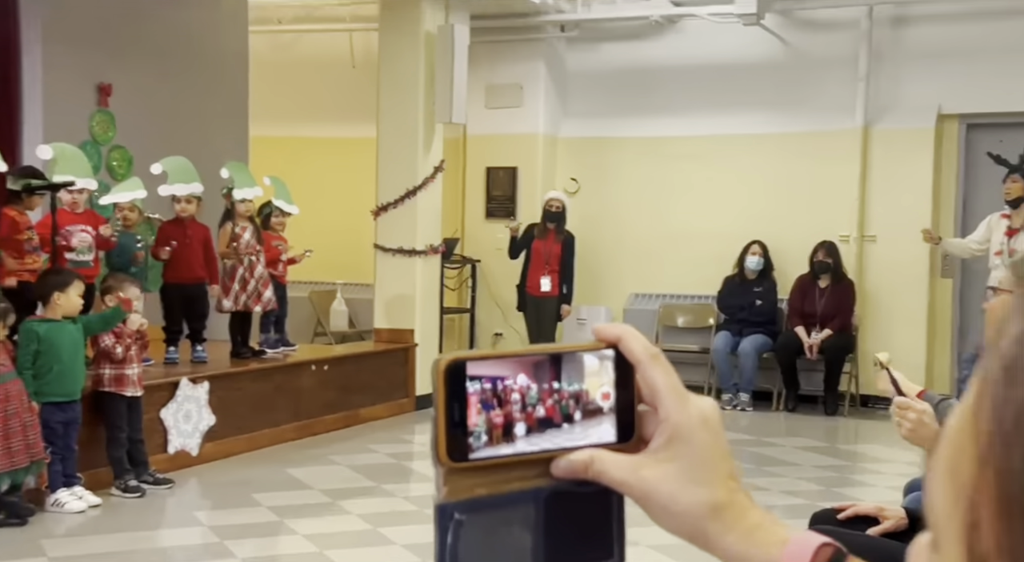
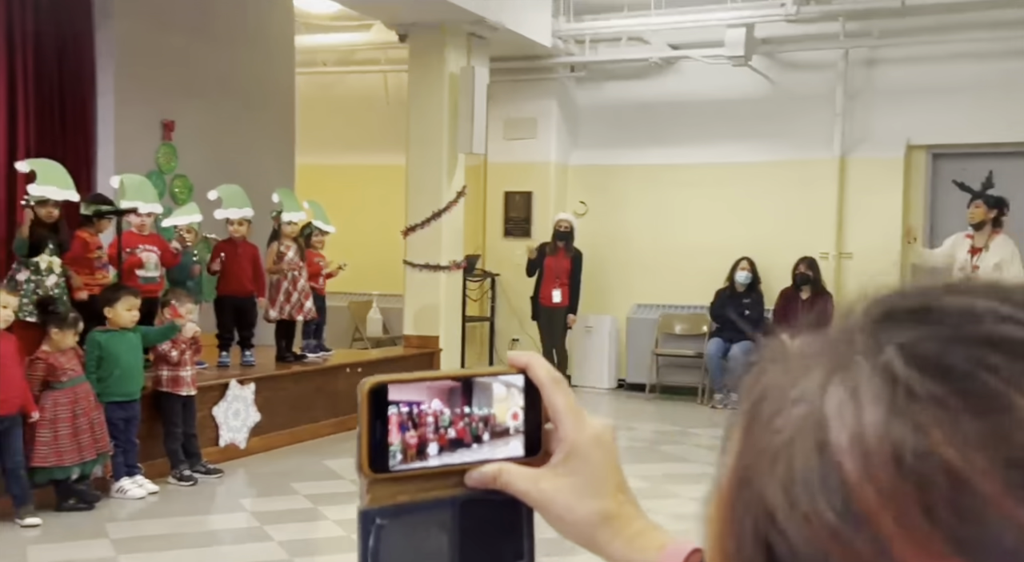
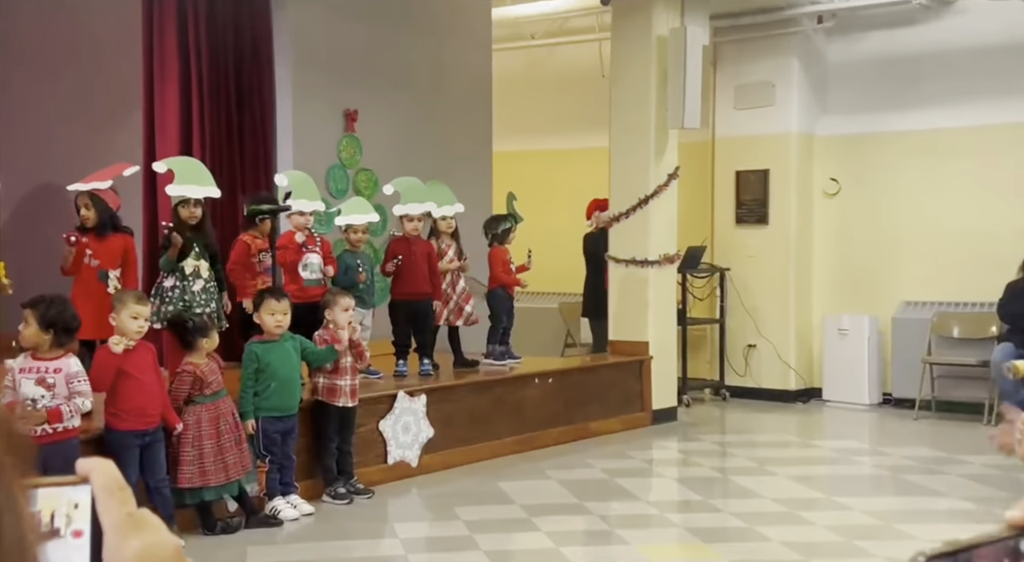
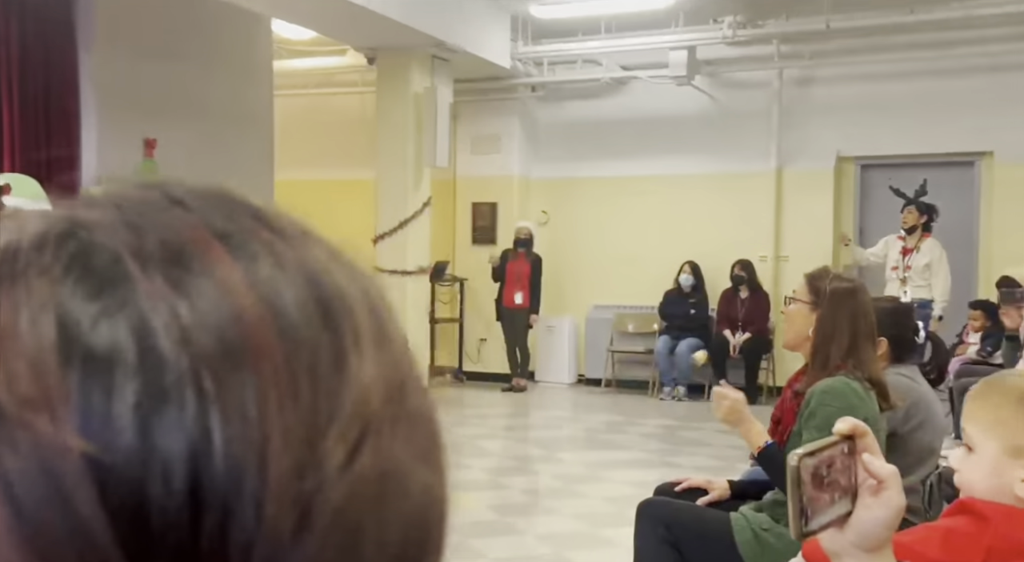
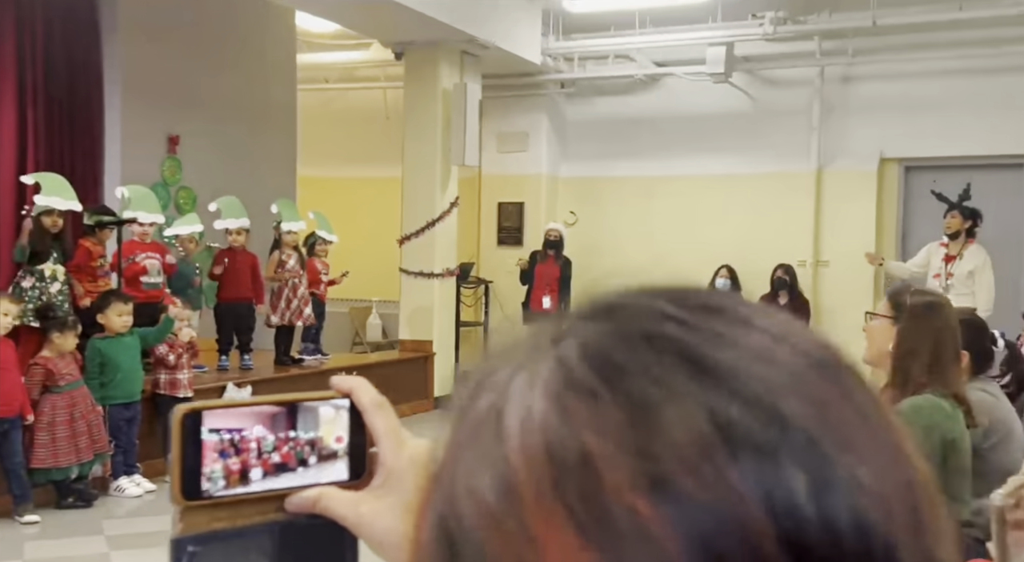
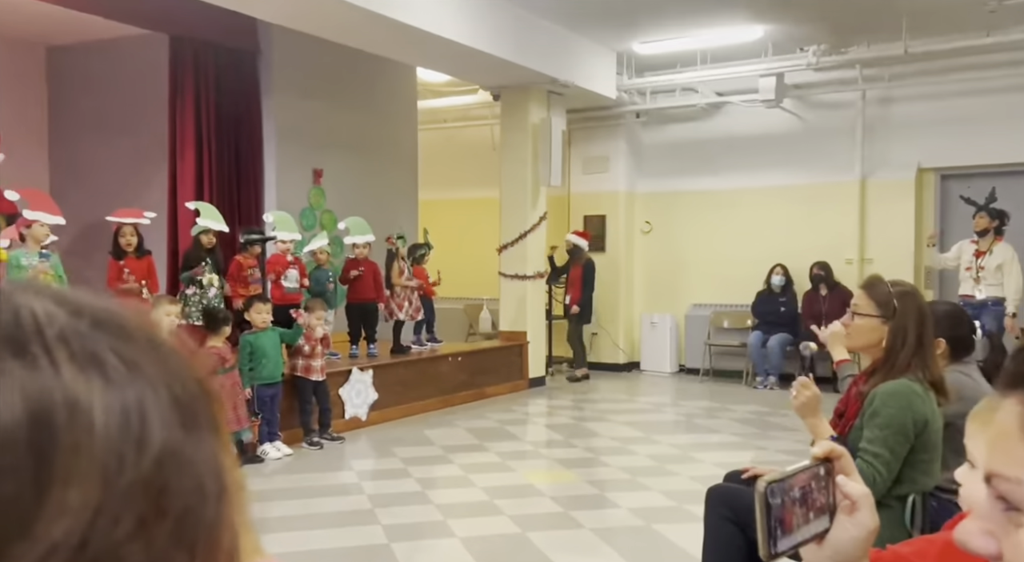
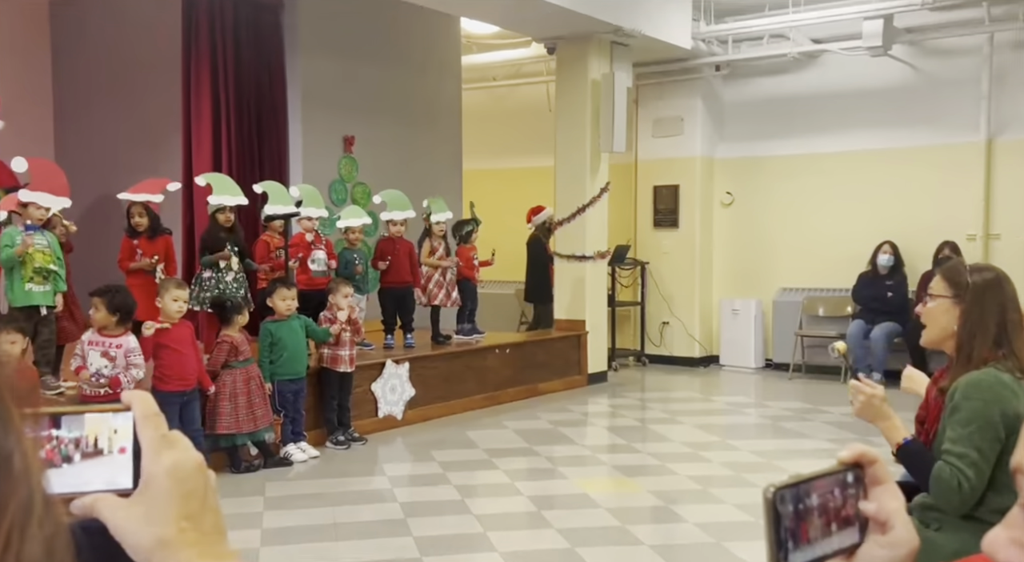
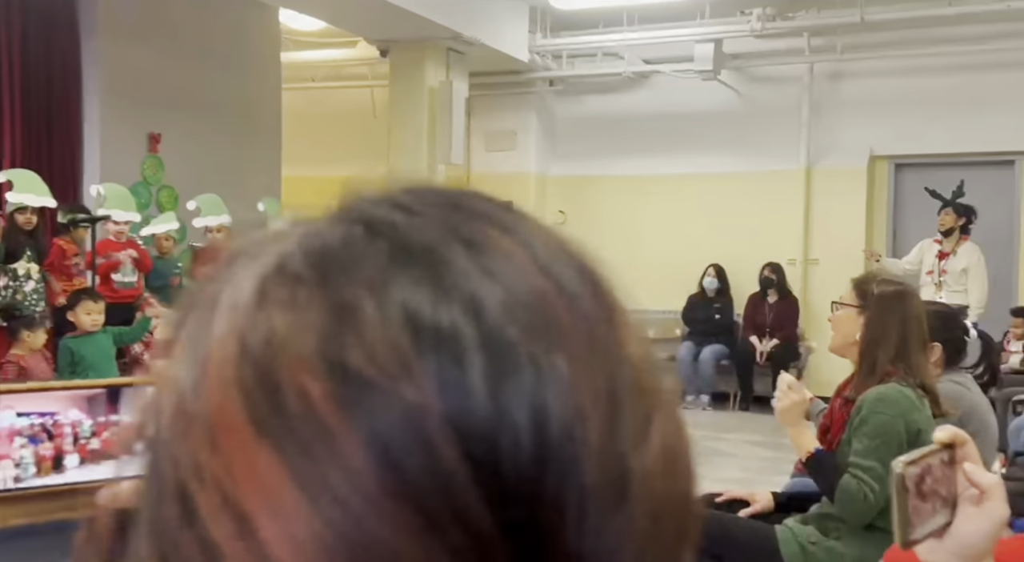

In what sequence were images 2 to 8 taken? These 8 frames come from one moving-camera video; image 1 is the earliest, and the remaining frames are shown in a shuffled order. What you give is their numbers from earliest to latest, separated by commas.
2, 5, 8, 4, 6, 7, 3
